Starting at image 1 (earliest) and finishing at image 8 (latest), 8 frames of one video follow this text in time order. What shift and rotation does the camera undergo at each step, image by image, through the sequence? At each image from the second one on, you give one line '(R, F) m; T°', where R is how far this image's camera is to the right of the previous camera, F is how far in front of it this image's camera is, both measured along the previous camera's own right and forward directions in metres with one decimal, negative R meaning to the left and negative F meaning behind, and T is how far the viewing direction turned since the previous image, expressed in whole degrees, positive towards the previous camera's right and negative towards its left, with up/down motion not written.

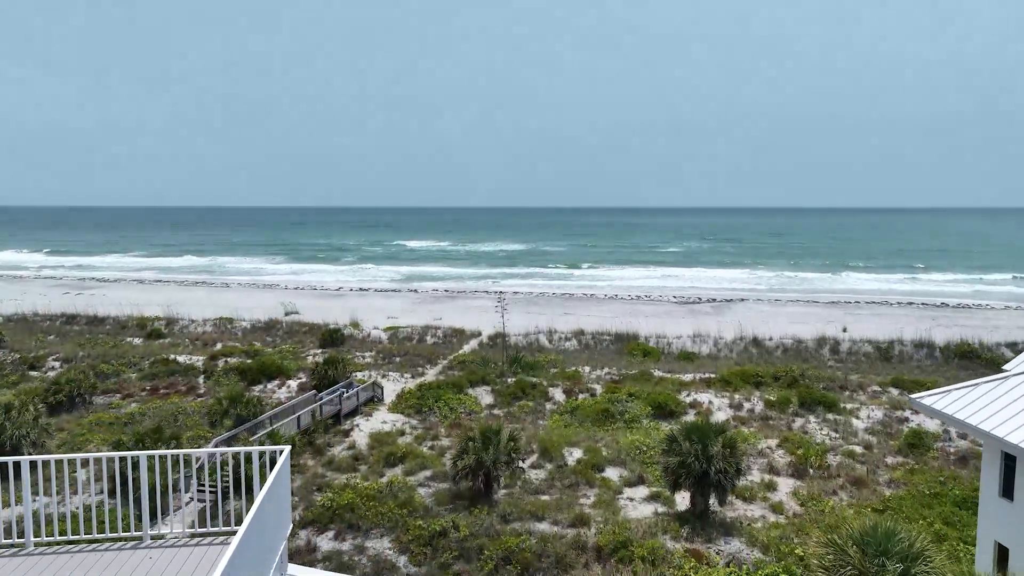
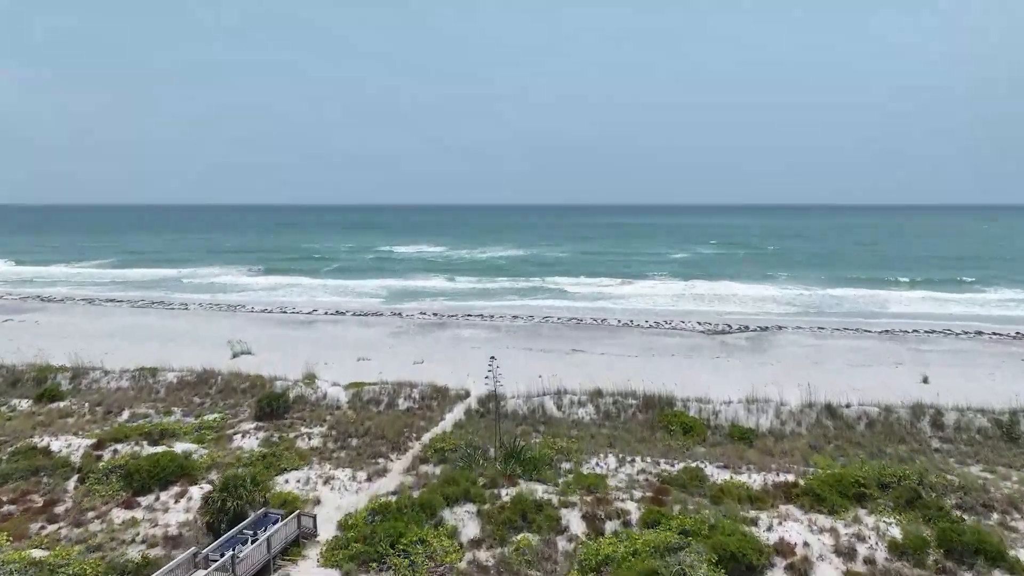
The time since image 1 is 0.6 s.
(0.0, +3.5) m; 0°
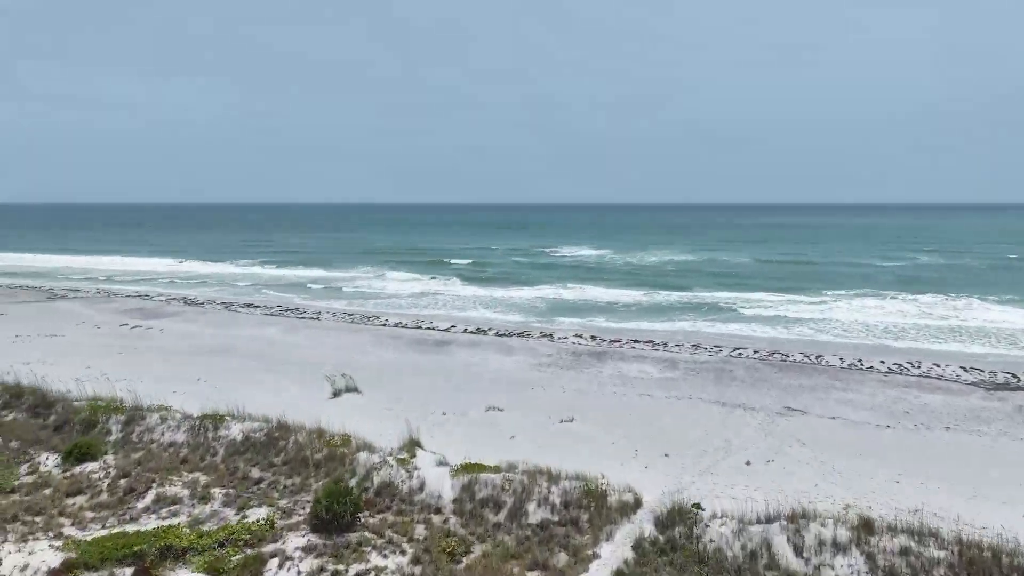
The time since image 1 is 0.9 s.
(-0.4, +4.3) m; -13°
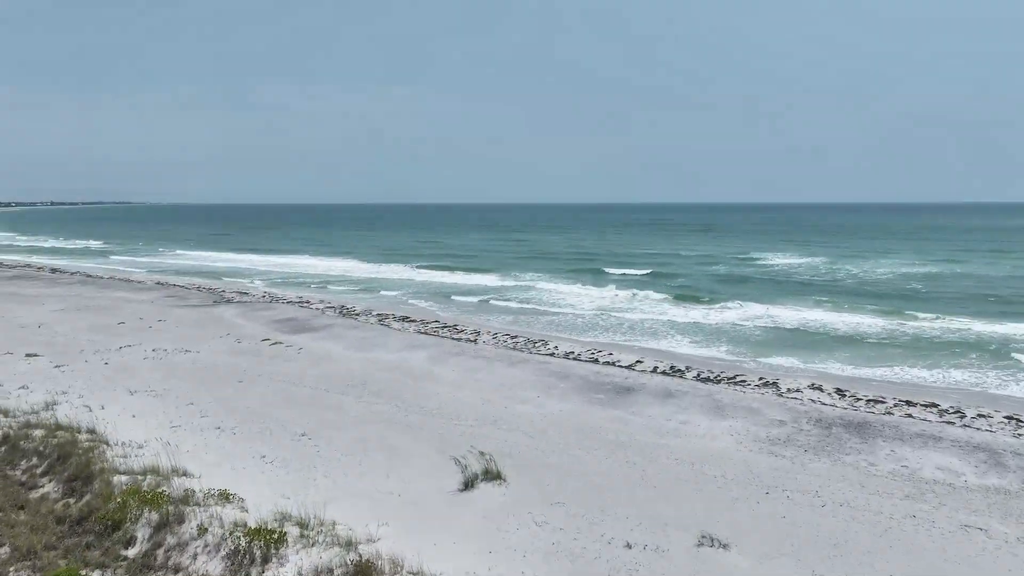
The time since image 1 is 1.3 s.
(-0.5, +4.4) m; -14°
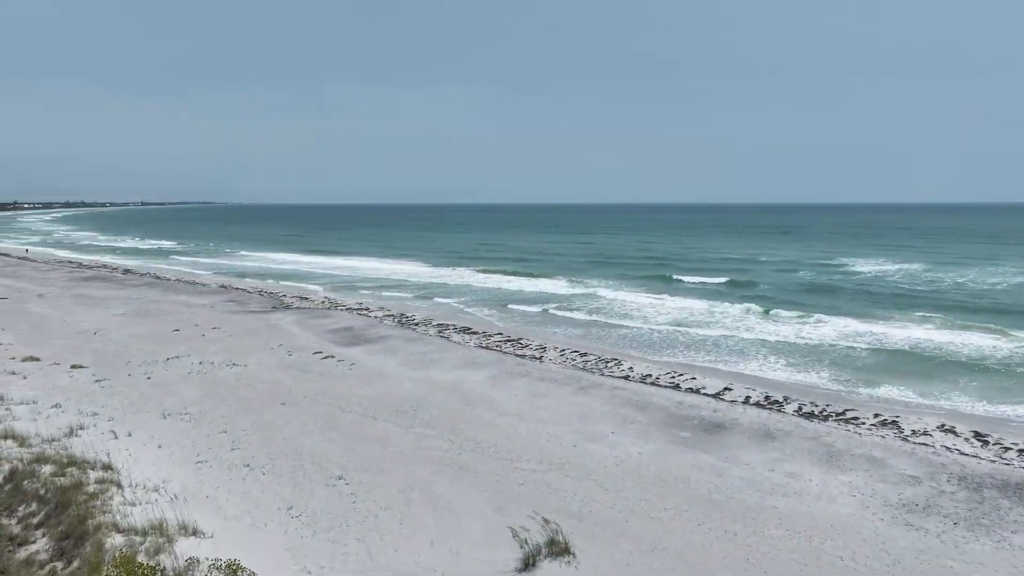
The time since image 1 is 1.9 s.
(-0.1, +1.7) m; -5°
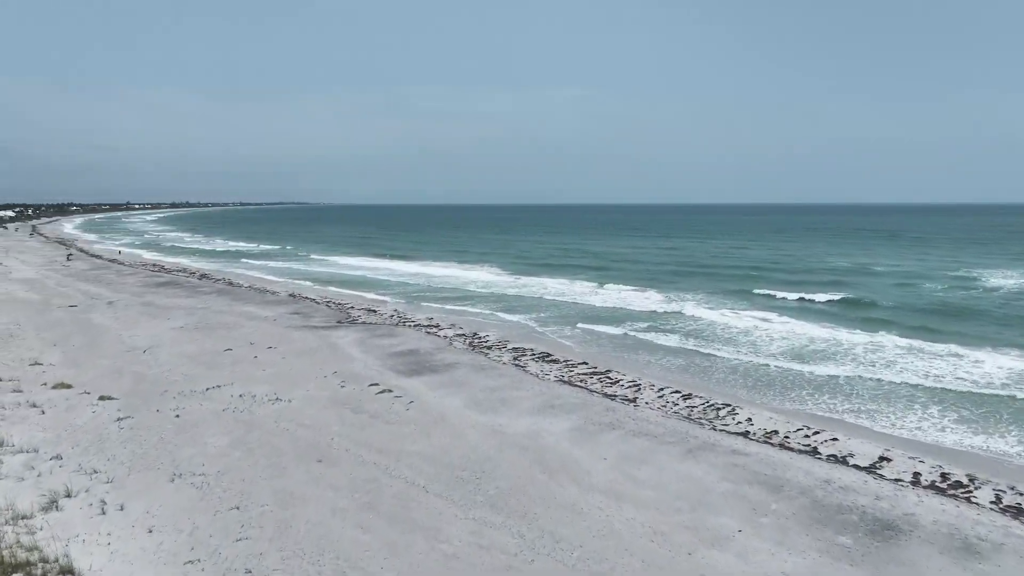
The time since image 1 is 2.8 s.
(-0.1, +2.7) m; -7°
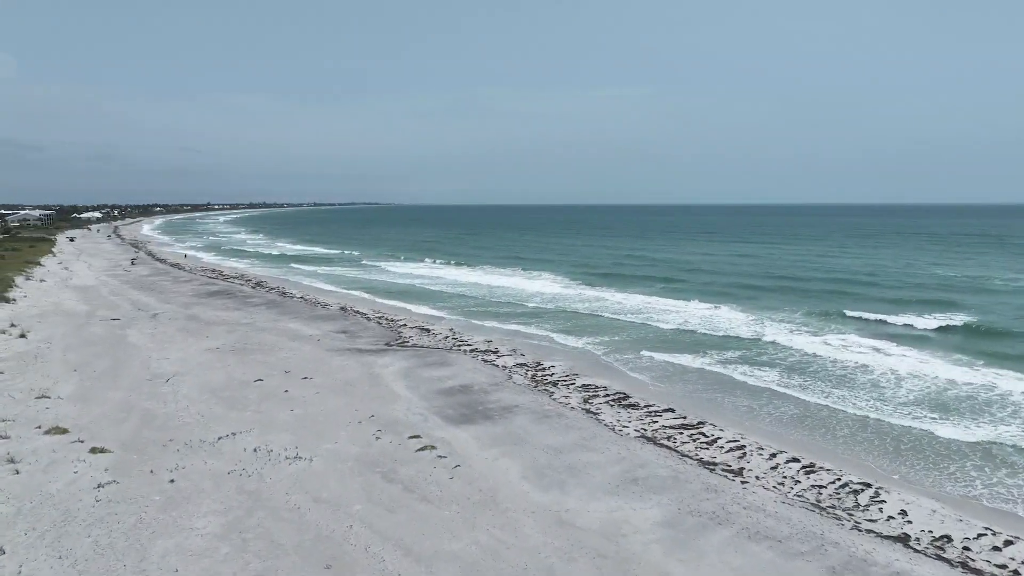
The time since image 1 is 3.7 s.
(-0.1, +2.8) m; -5°
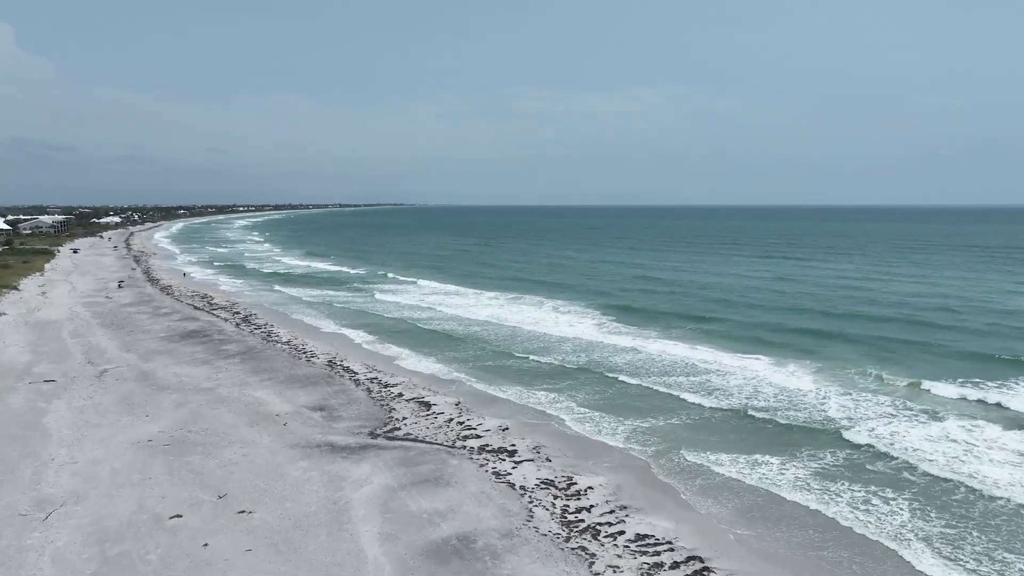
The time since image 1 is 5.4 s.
(0.0, +5.0) m; -2°
